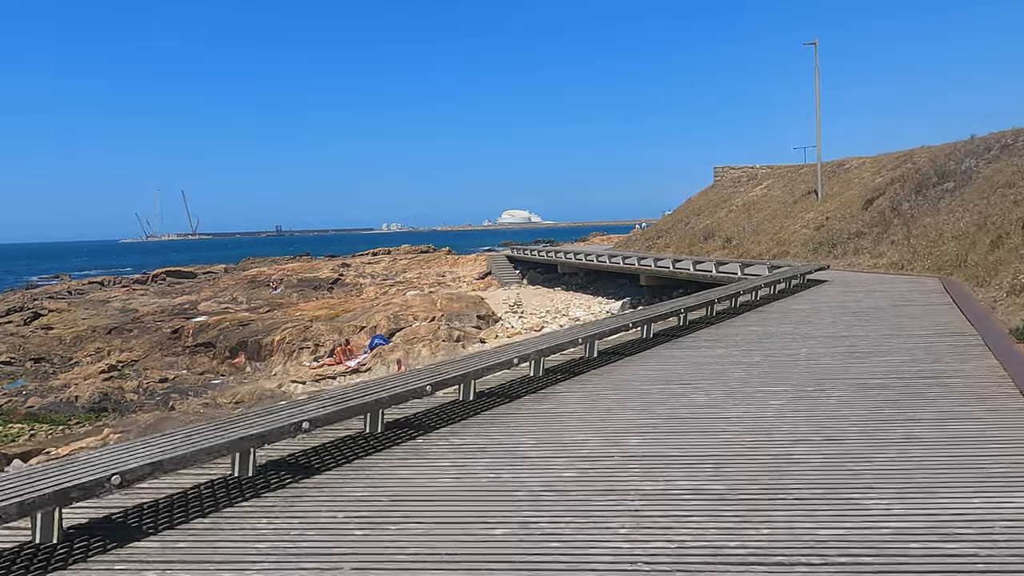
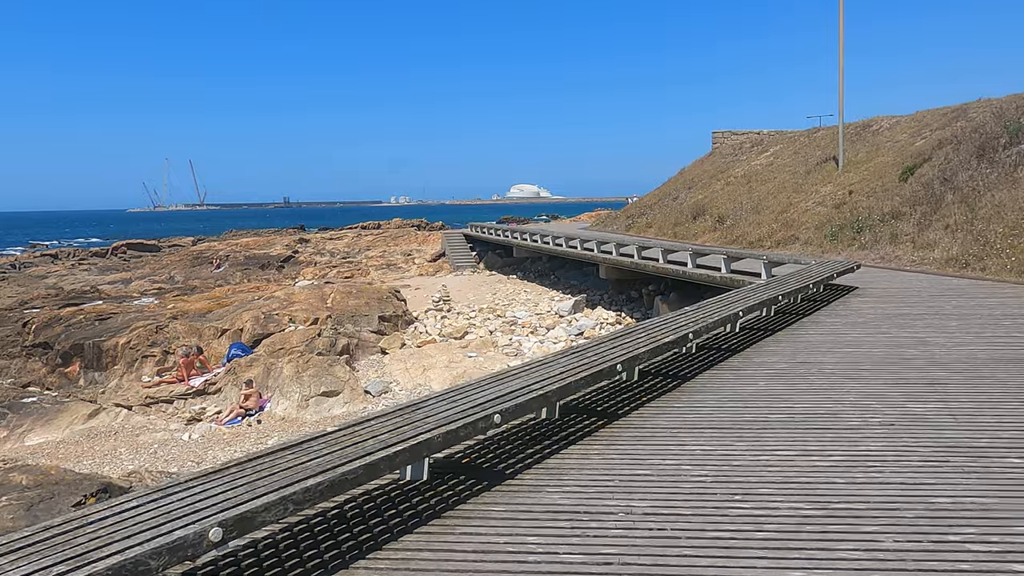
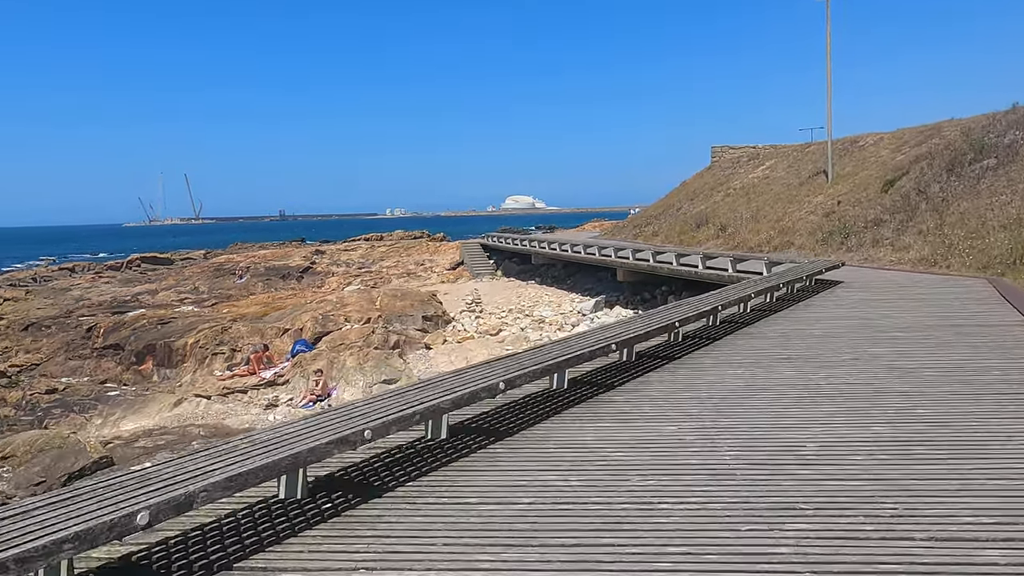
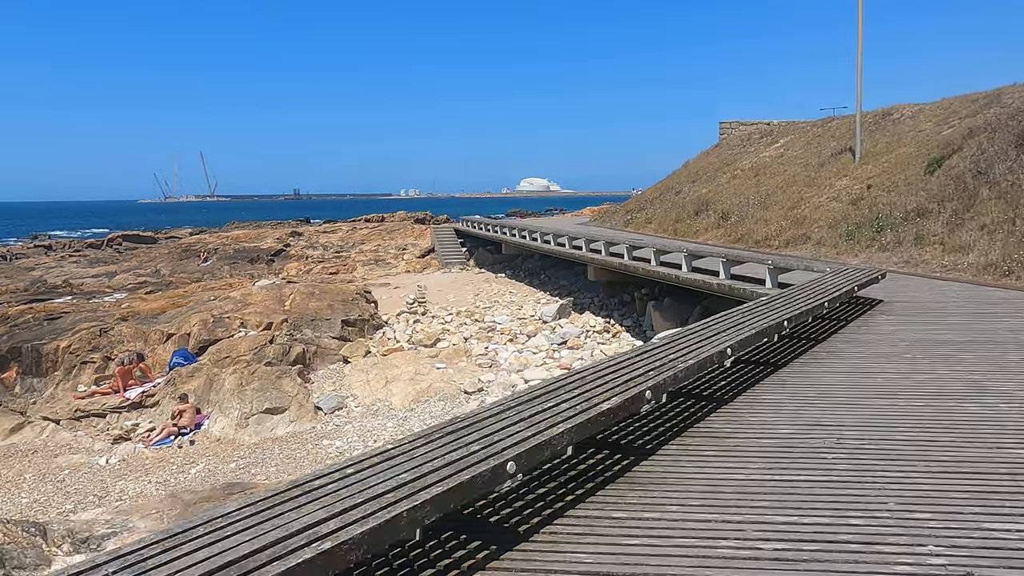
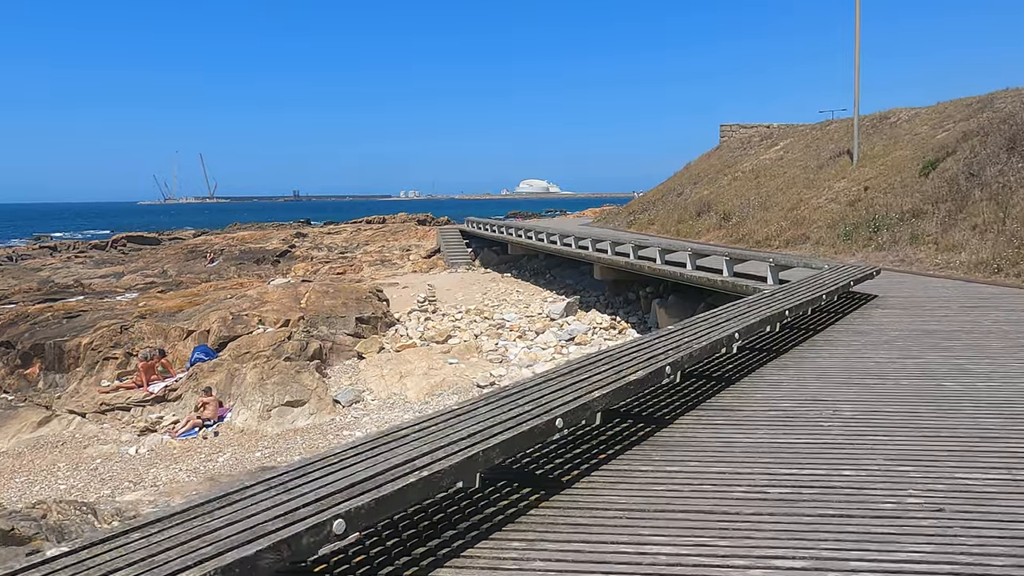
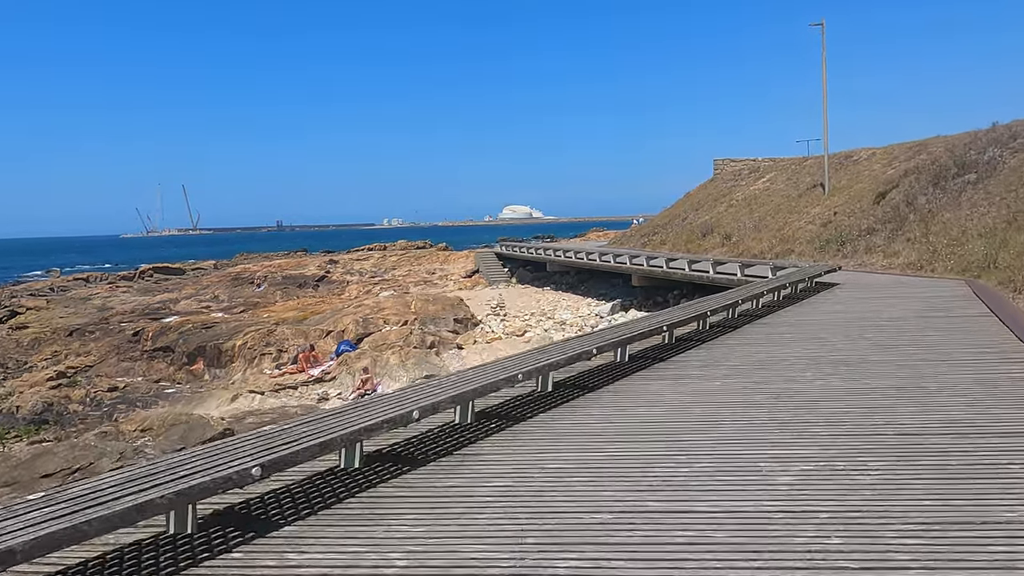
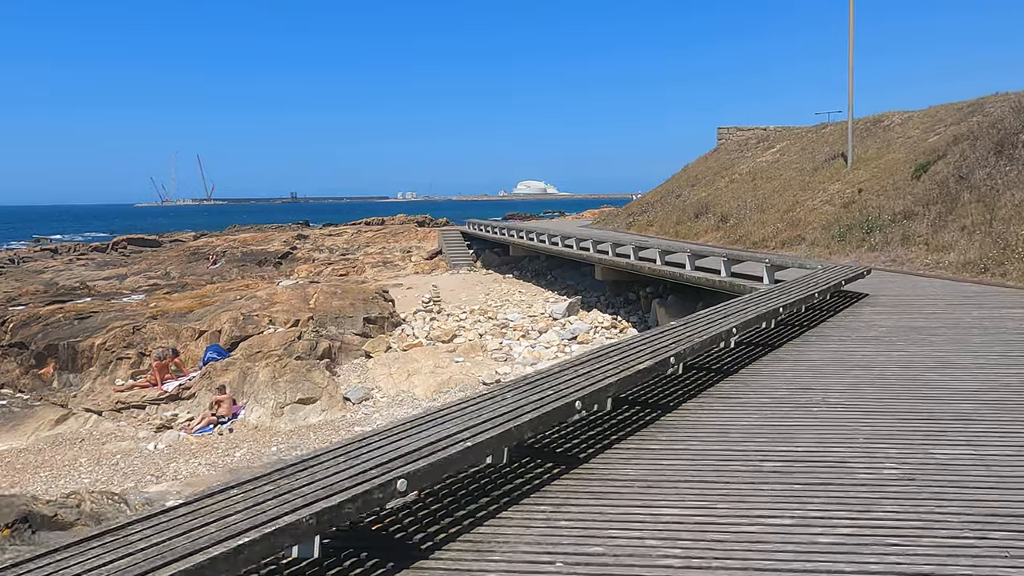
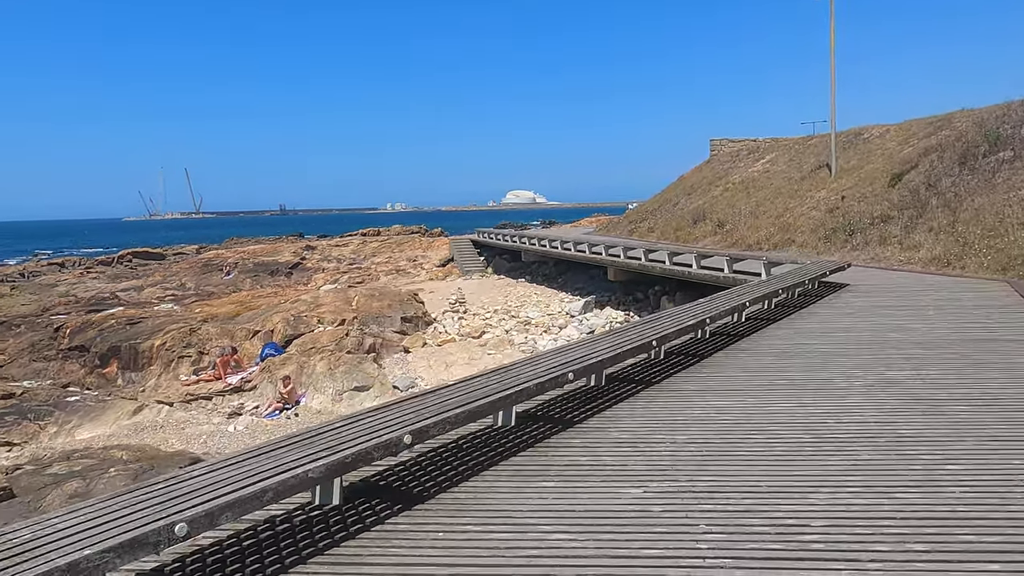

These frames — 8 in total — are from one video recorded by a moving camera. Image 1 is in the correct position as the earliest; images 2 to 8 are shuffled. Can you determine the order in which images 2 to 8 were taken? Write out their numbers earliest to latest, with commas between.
6, 3, 8, 2, 7, 5, 4
